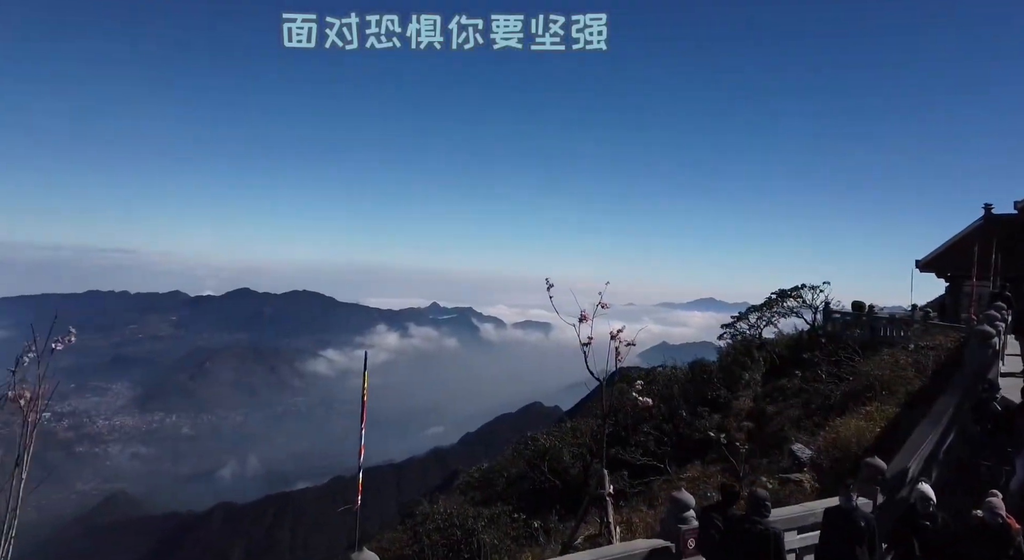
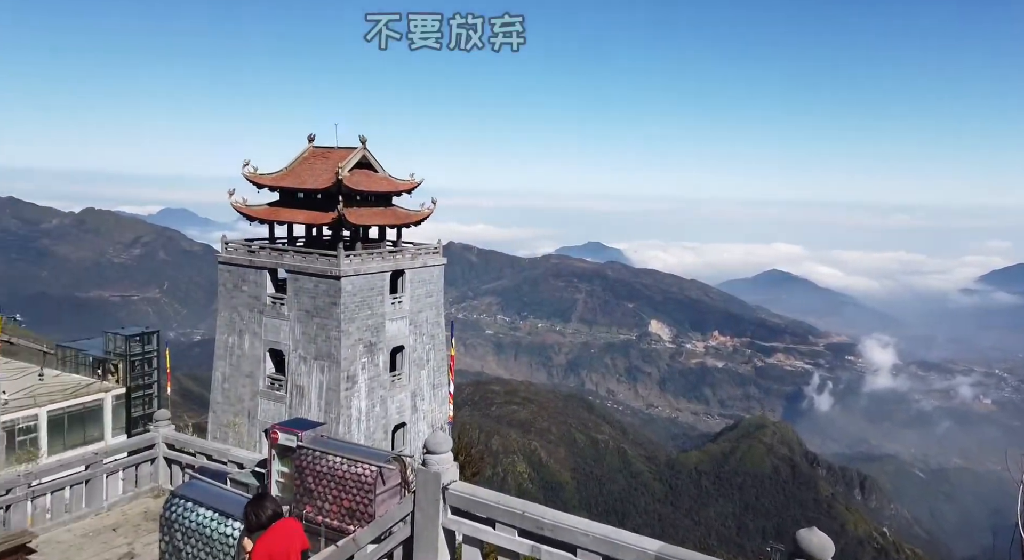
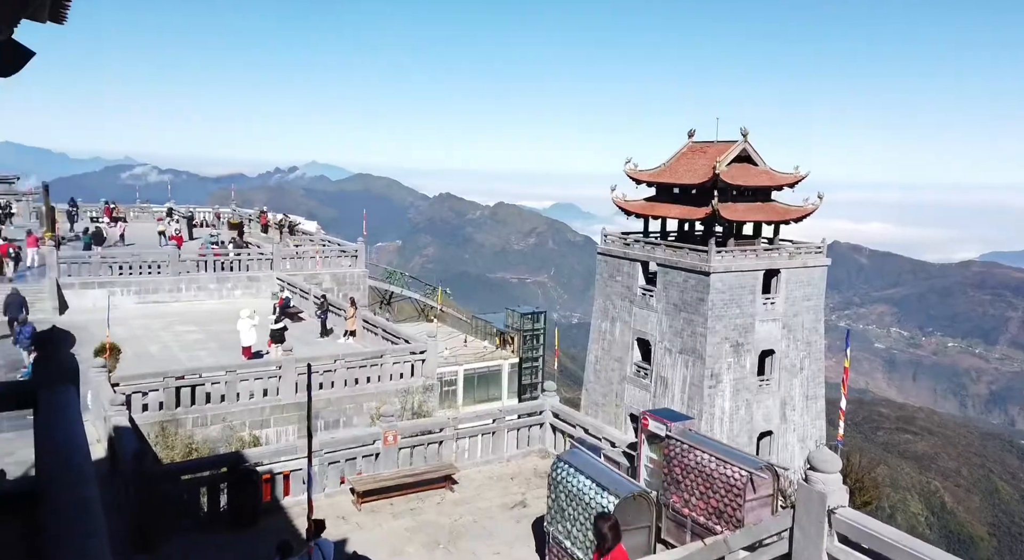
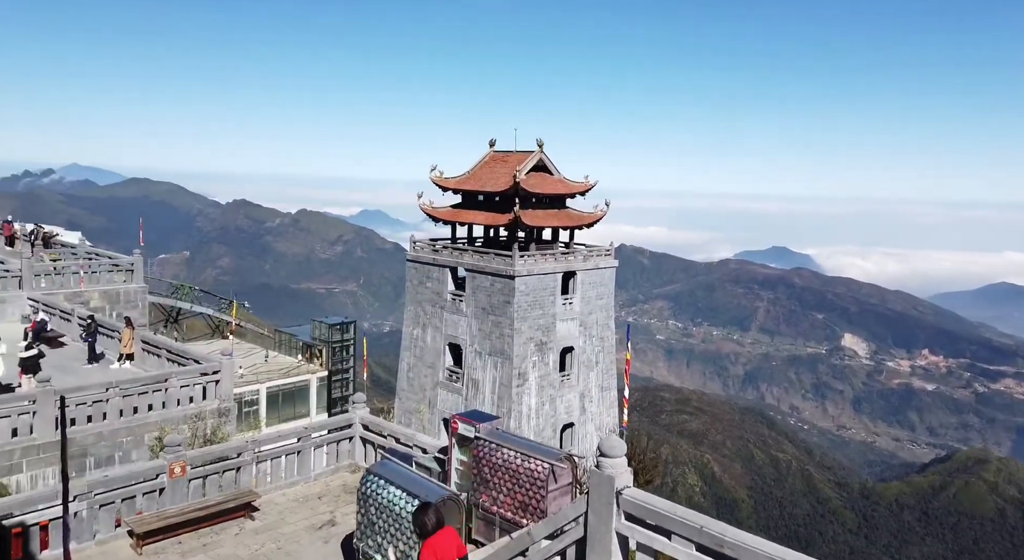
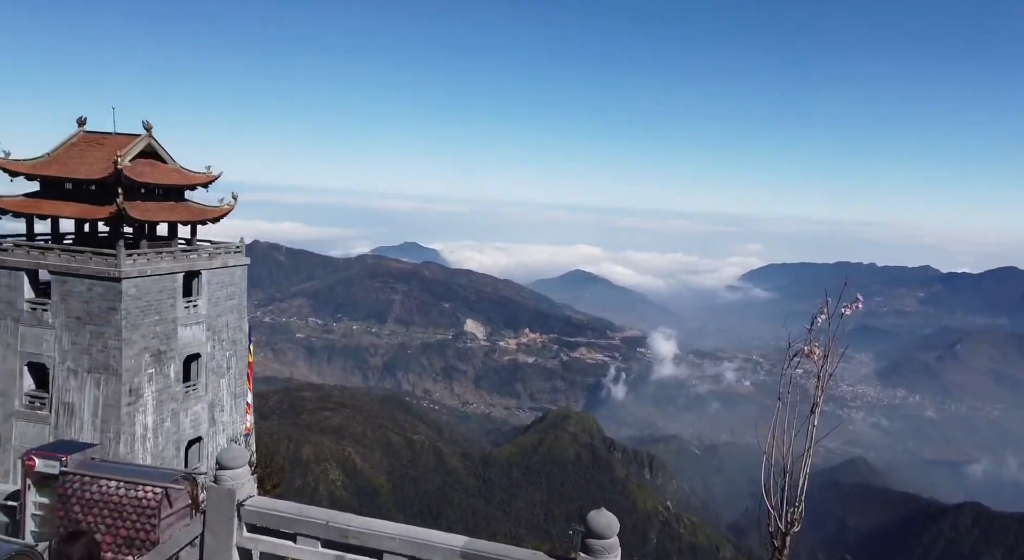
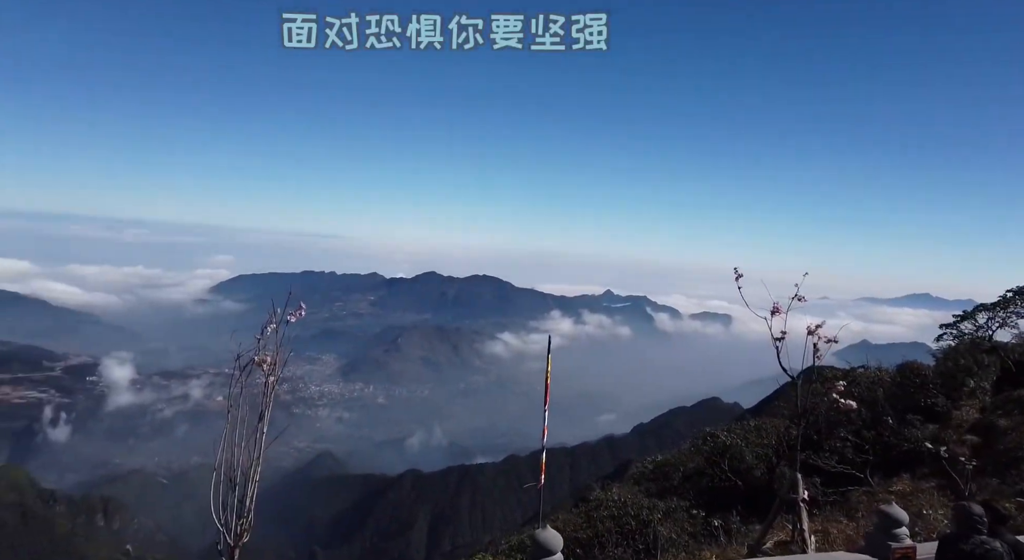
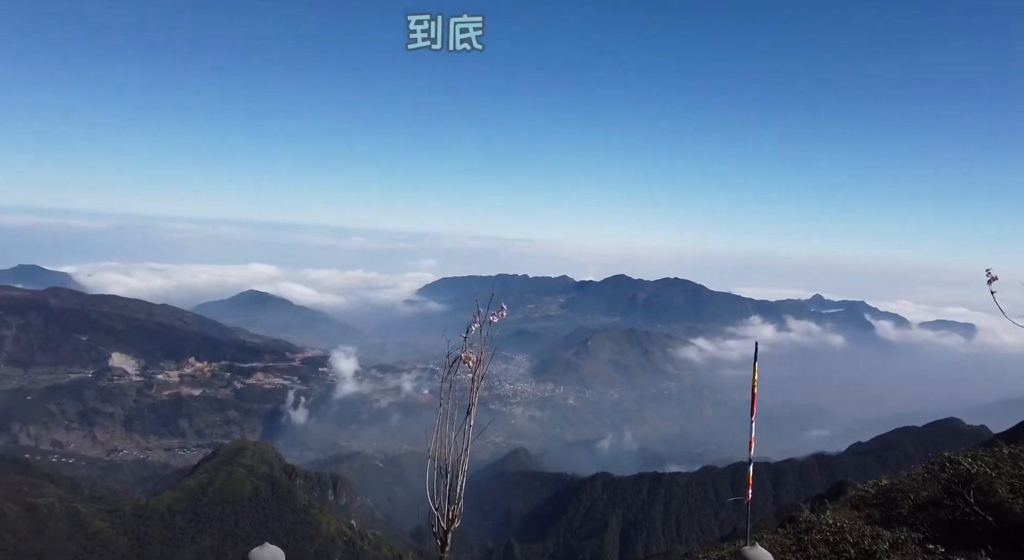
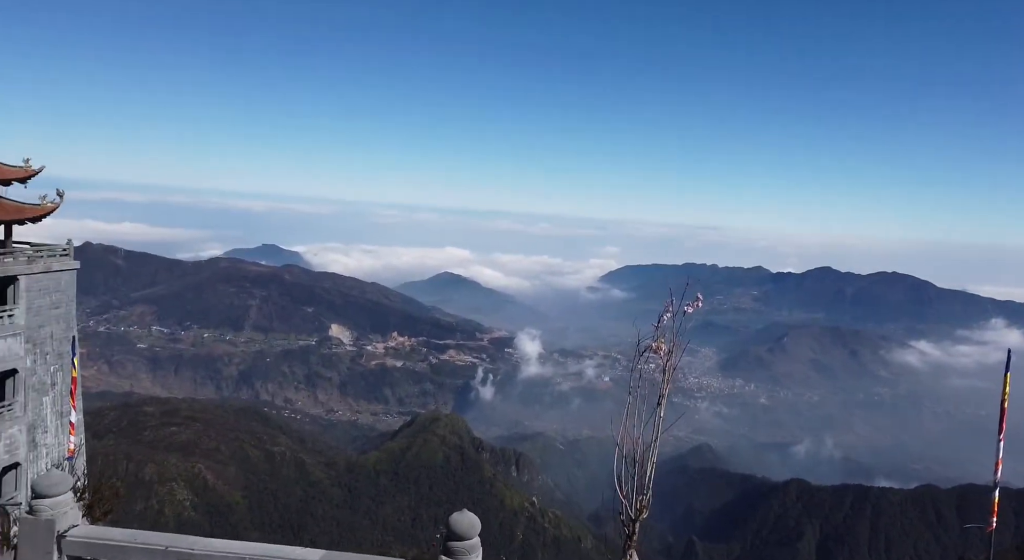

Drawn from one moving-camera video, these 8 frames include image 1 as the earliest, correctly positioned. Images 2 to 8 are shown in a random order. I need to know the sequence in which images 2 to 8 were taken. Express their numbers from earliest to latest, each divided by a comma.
6, 7, 8, 5, 2, 4, 3
